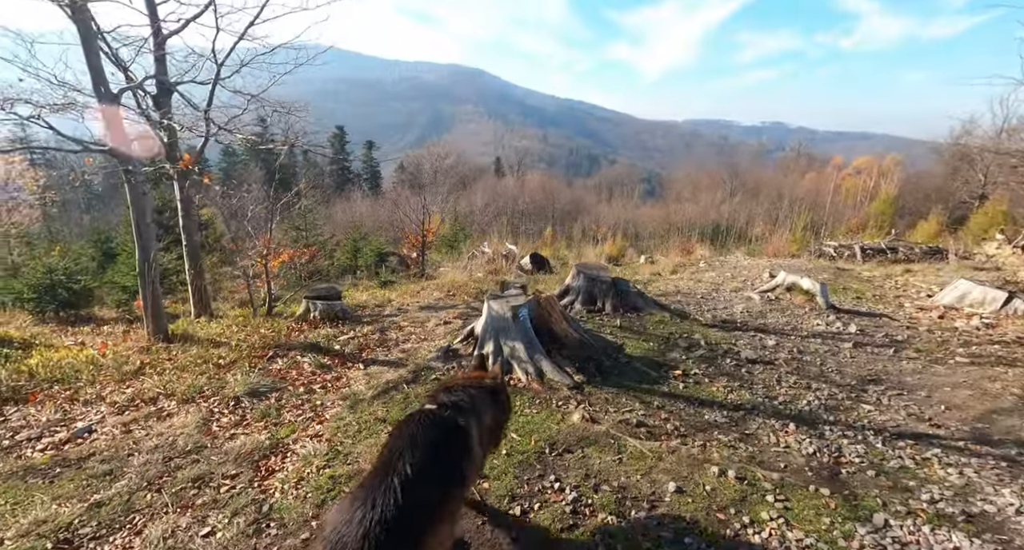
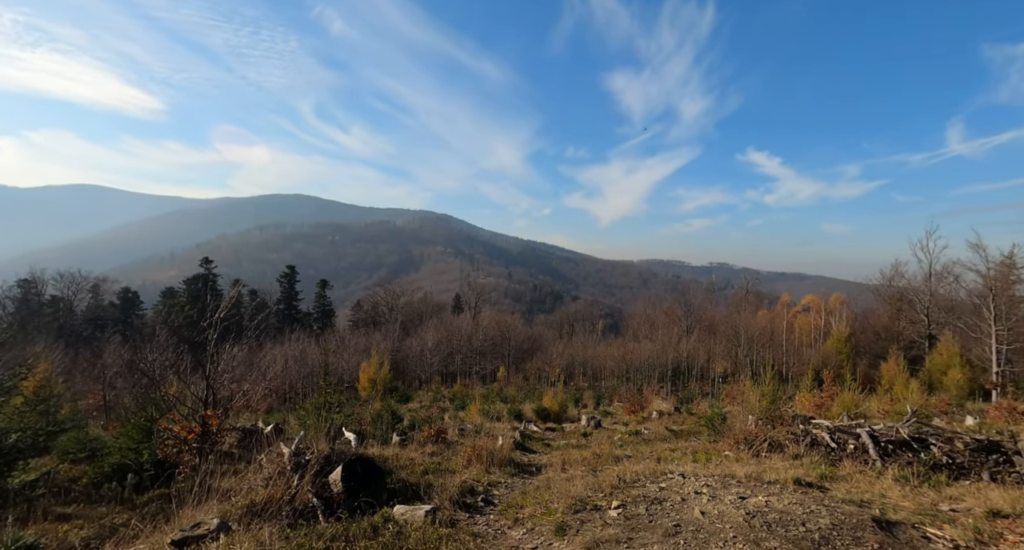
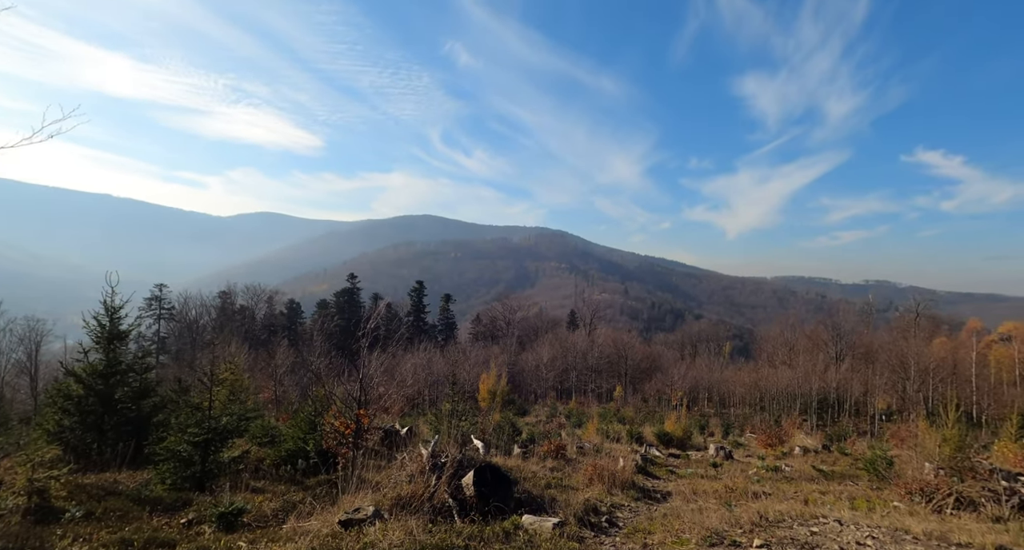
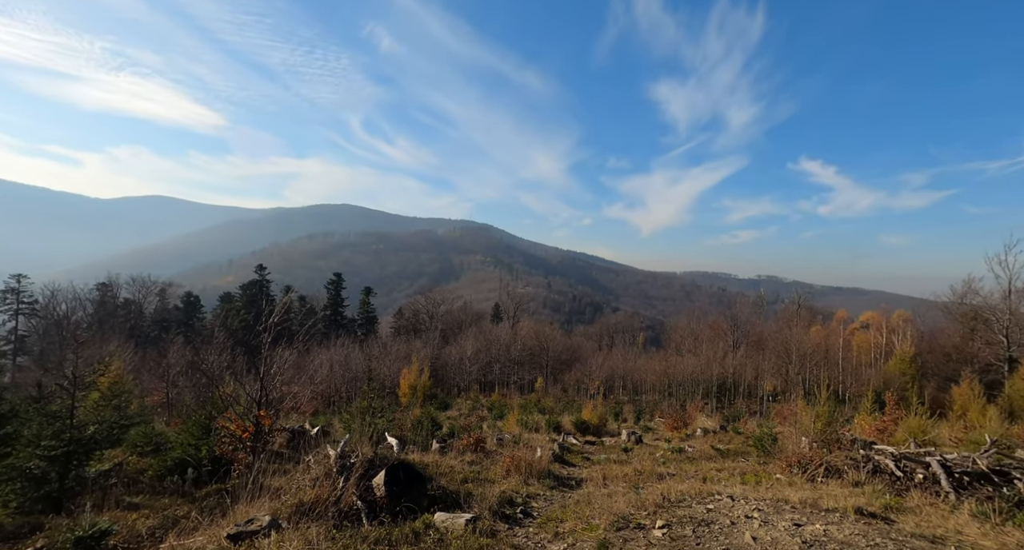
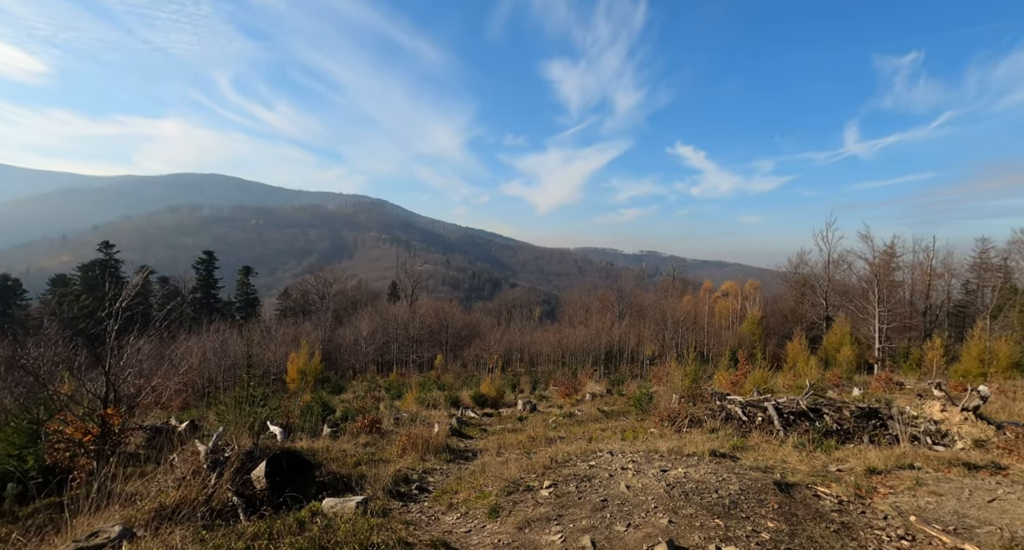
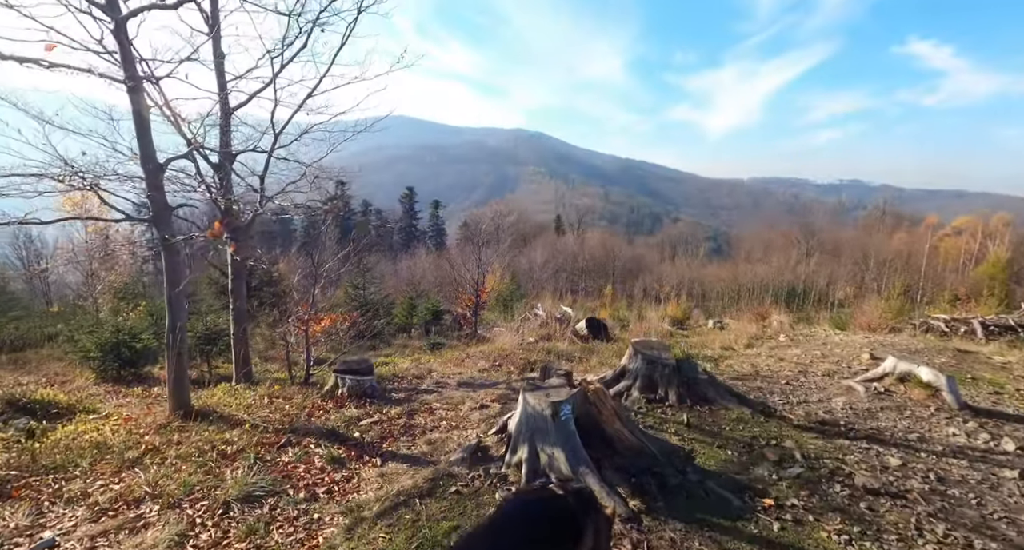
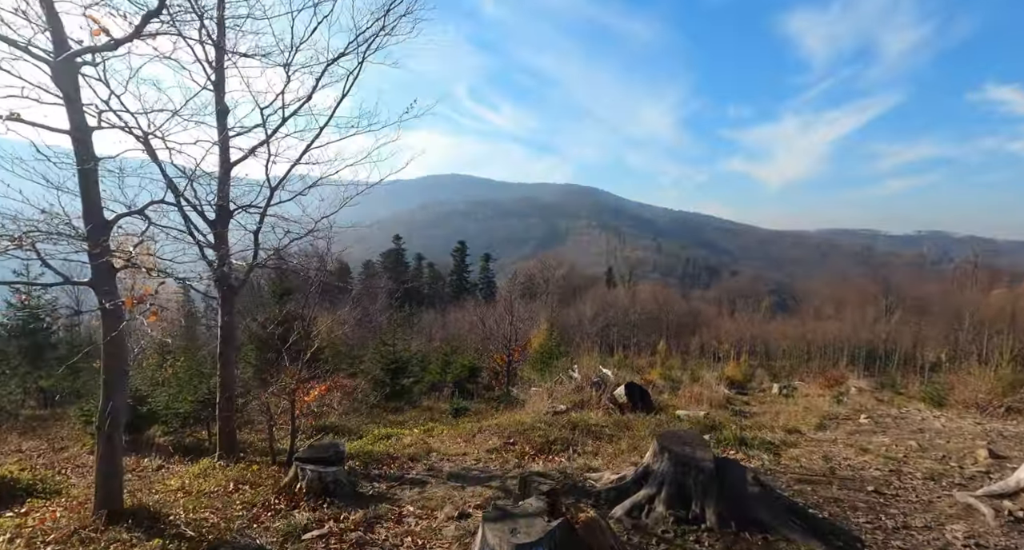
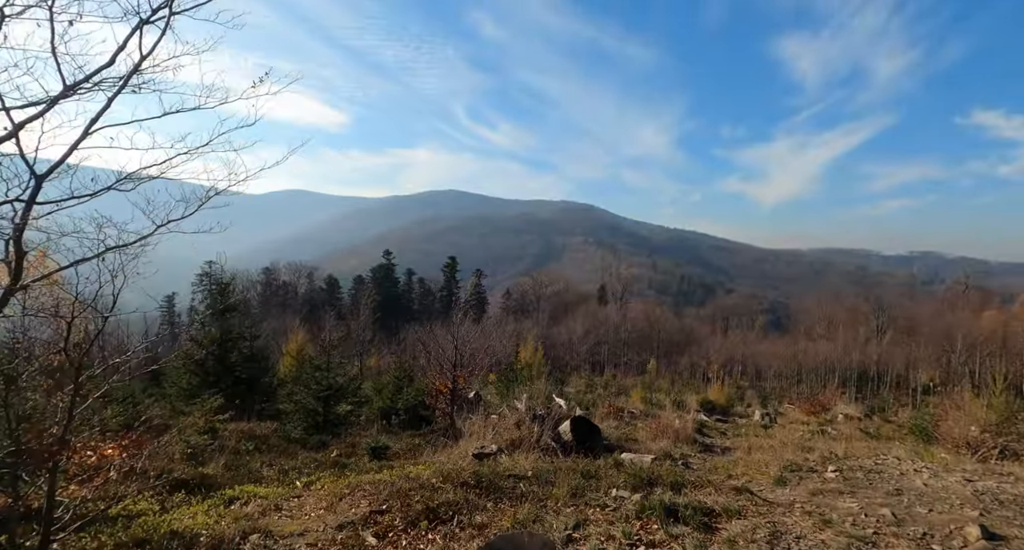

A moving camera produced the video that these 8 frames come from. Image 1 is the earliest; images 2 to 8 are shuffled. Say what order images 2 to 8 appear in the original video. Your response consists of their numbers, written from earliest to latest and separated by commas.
6, 7, 8, 3, 4, 2, 5
